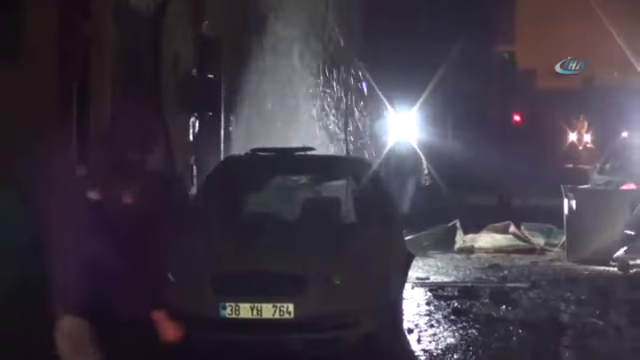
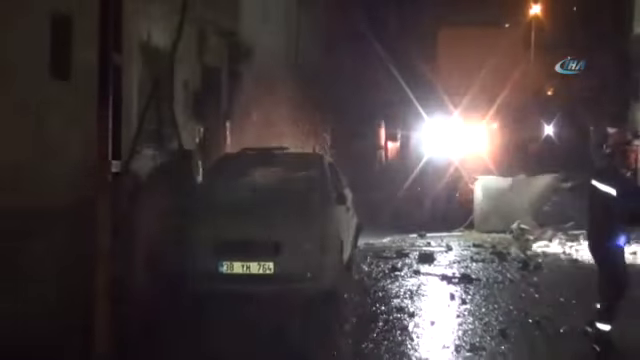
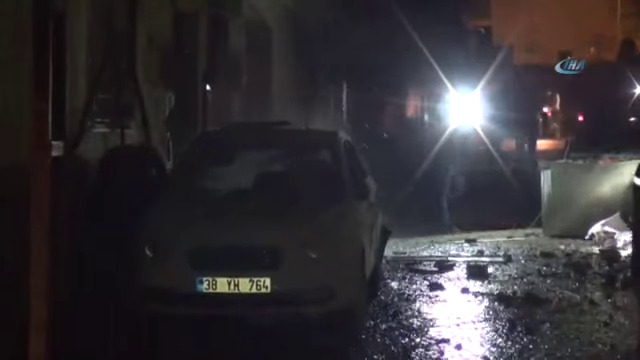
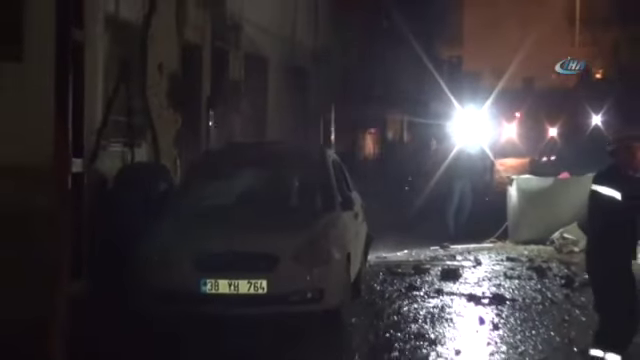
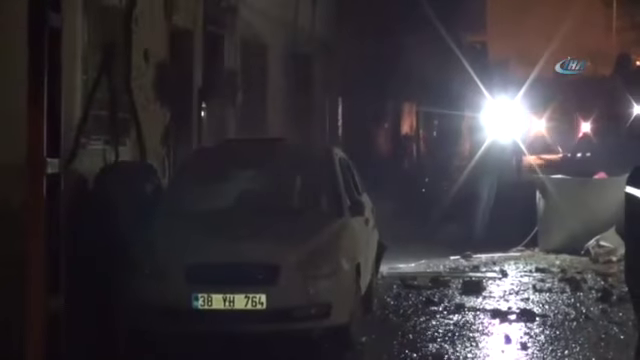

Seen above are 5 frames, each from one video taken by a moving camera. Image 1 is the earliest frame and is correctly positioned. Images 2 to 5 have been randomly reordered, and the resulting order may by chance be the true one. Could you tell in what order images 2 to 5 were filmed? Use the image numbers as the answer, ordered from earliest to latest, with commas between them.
3, 5, 4, 2
